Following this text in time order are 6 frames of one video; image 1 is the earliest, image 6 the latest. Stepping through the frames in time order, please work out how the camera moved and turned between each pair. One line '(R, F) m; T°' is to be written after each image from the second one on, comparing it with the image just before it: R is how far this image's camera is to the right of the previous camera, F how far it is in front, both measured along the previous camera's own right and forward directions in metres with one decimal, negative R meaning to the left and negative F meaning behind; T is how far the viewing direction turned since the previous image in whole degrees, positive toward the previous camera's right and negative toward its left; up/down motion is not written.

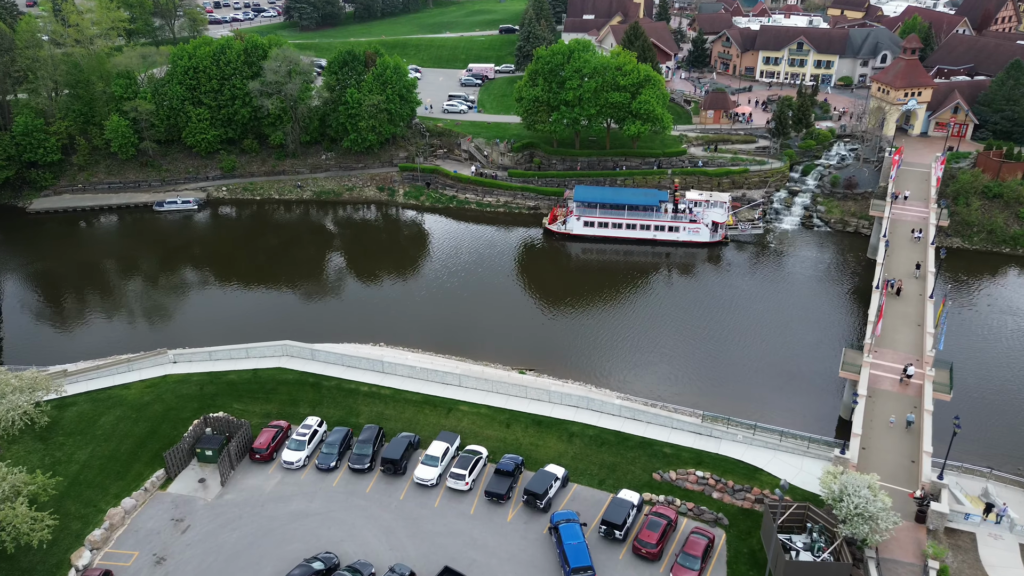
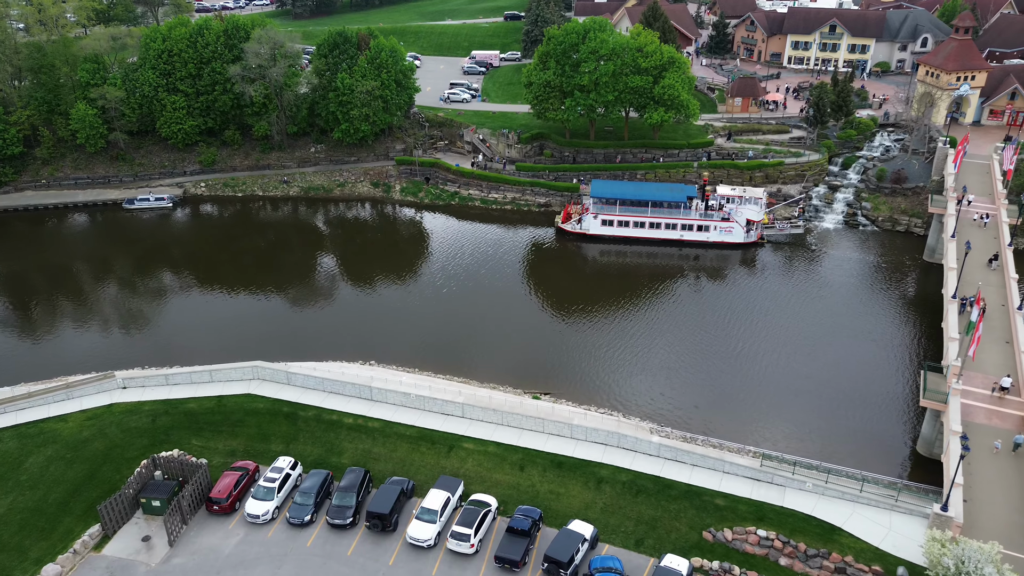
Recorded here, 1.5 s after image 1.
(-0.6, +8.3) m; 0°
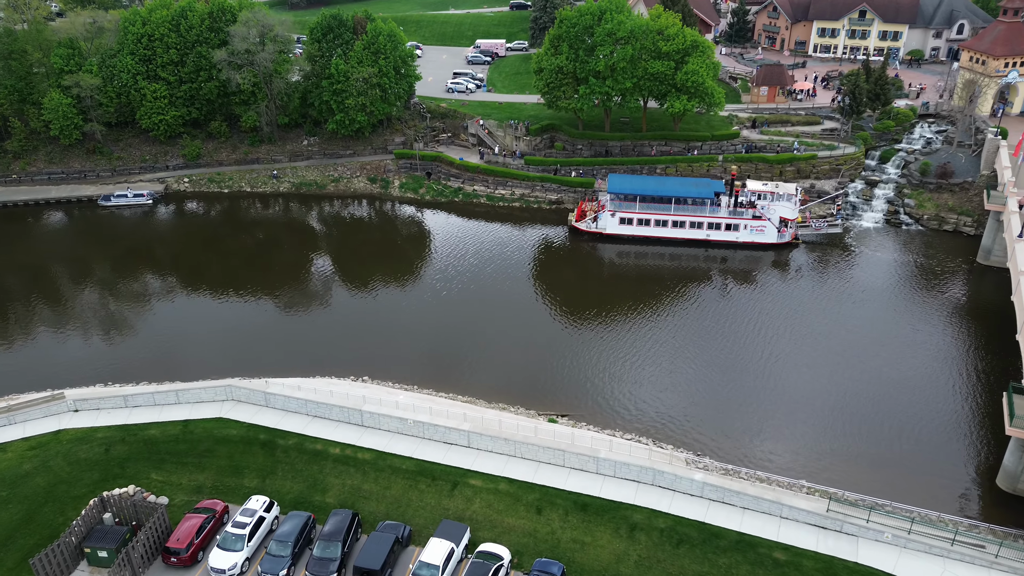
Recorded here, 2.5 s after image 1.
(-0.6, +6.0) m; 0°
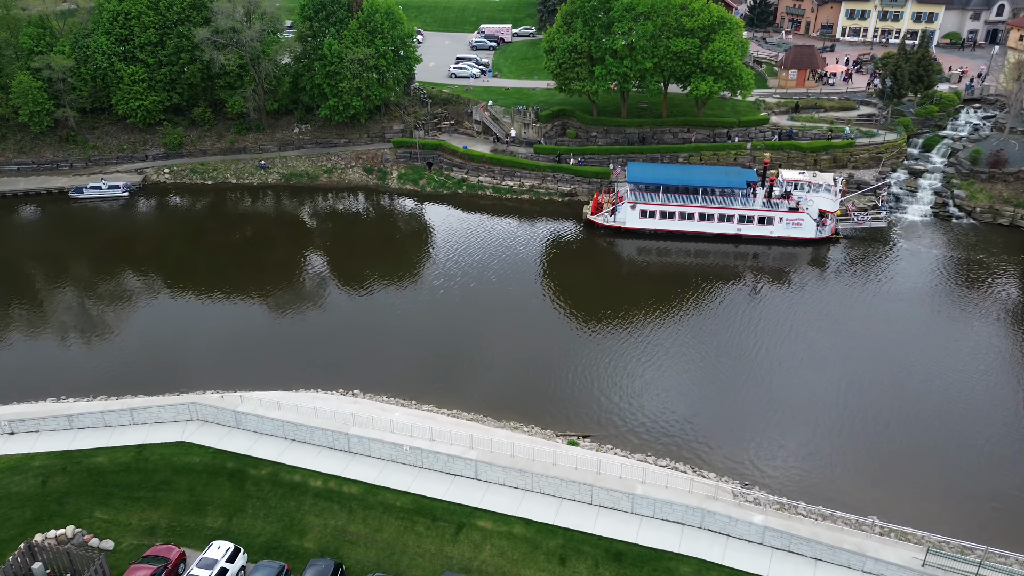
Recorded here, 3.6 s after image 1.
(-0.5, +5.9) m; 0°
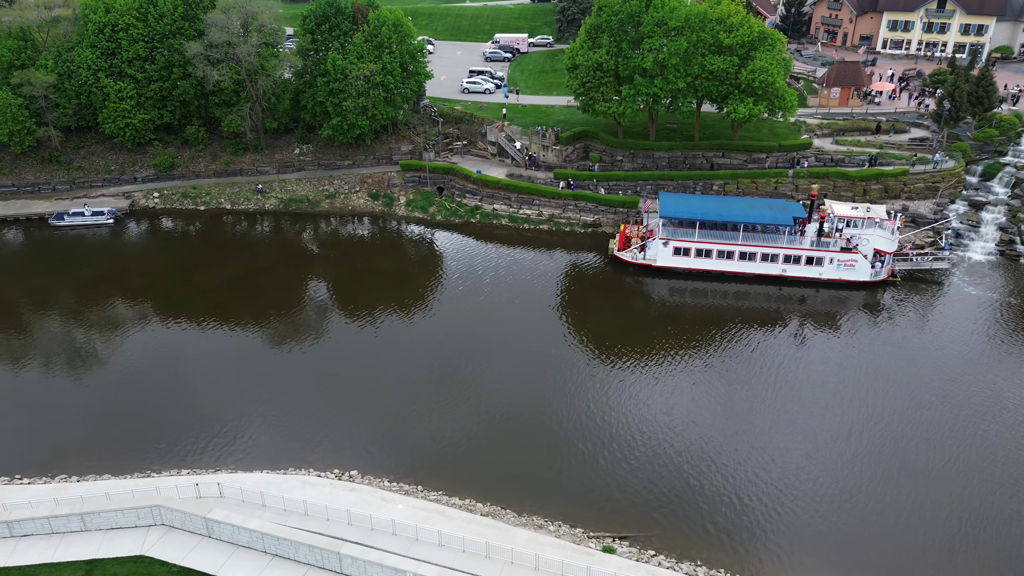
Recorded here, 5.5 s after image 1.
(-0.7, +5.4) m; -1°
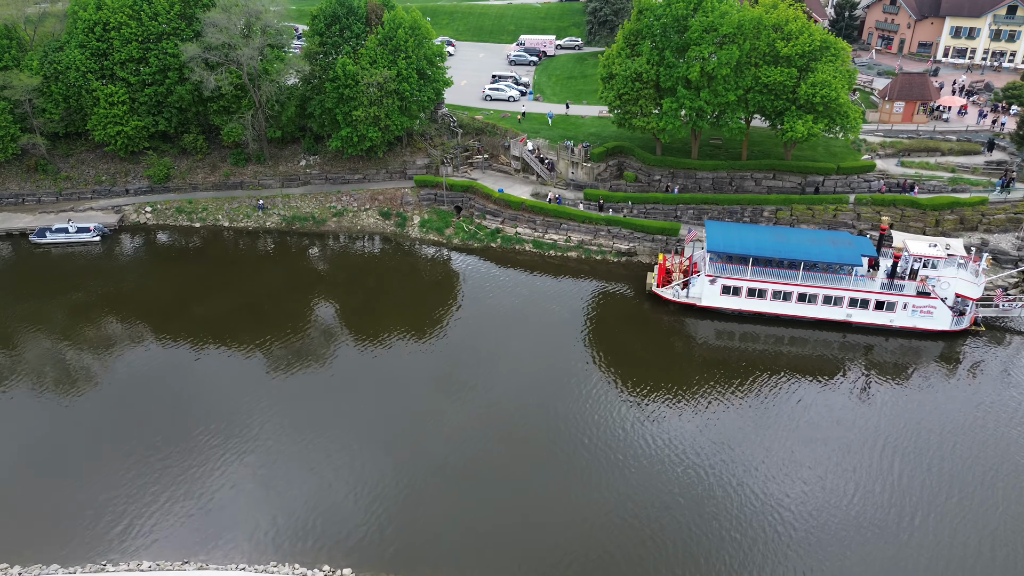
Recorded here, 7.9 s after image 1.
(-0.5, +5.9) m; -1°
